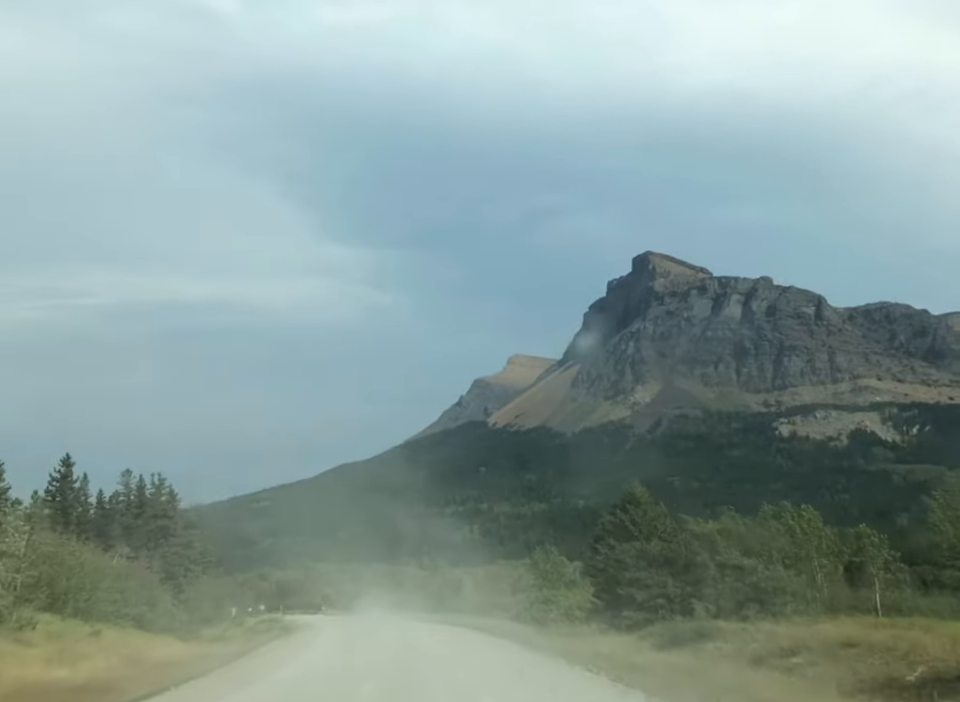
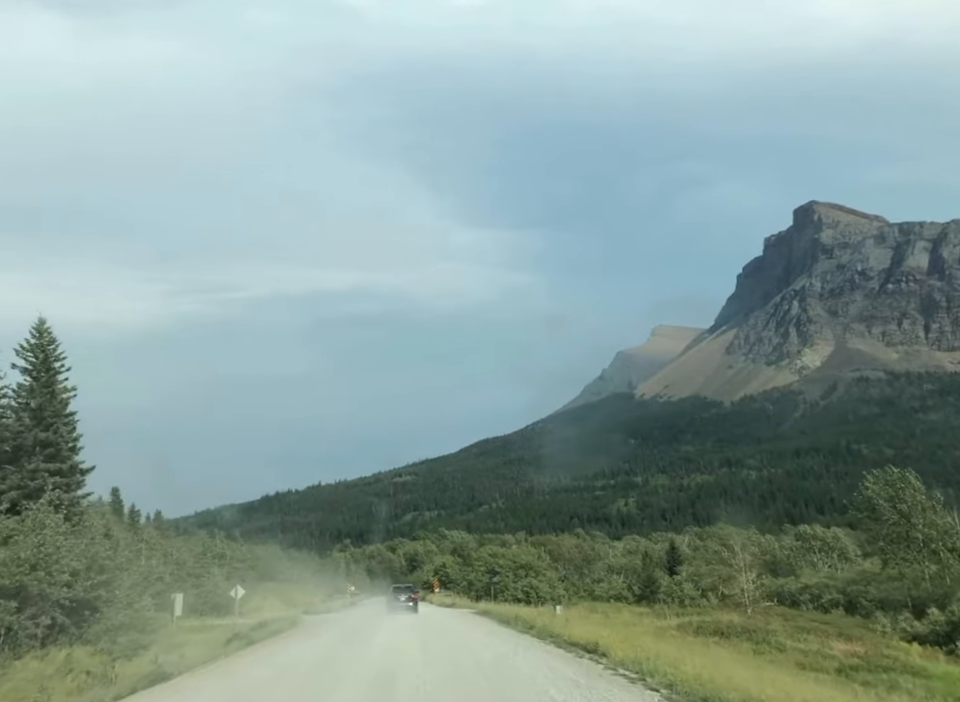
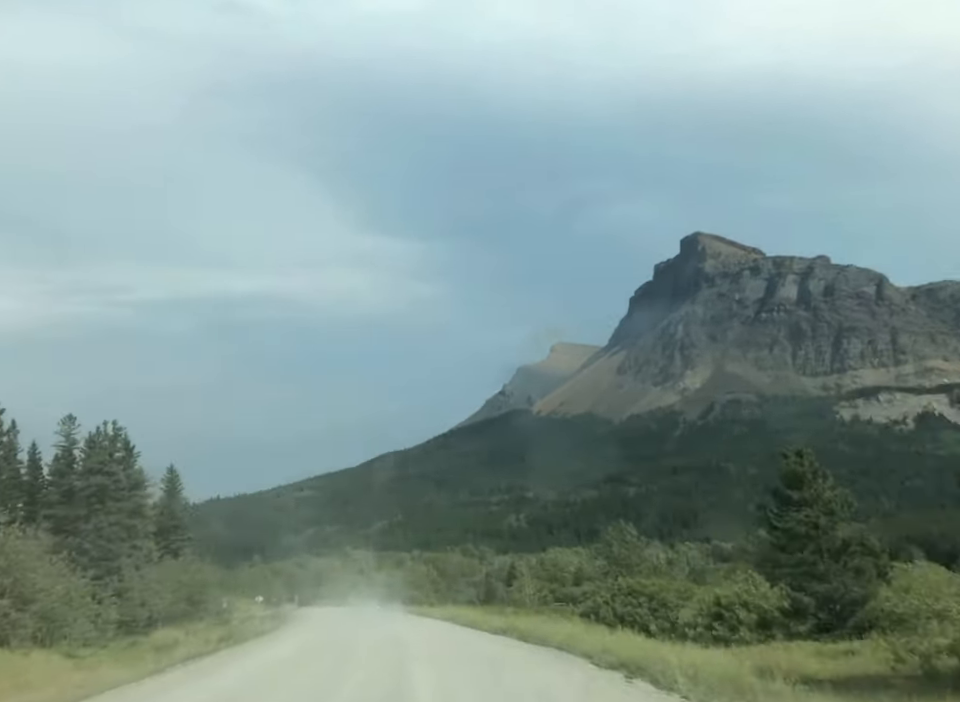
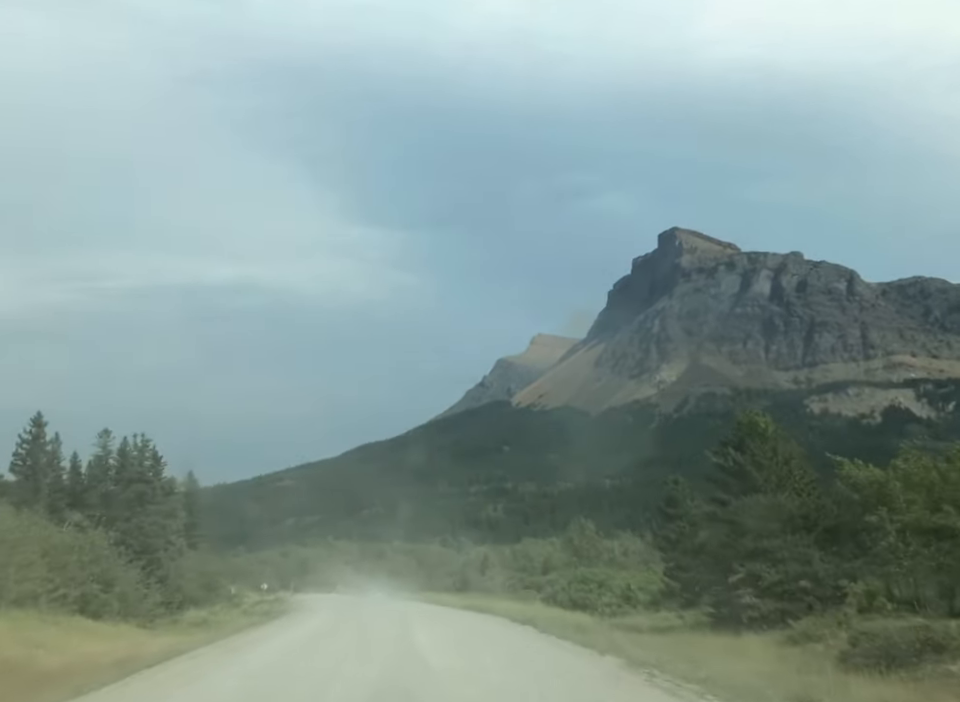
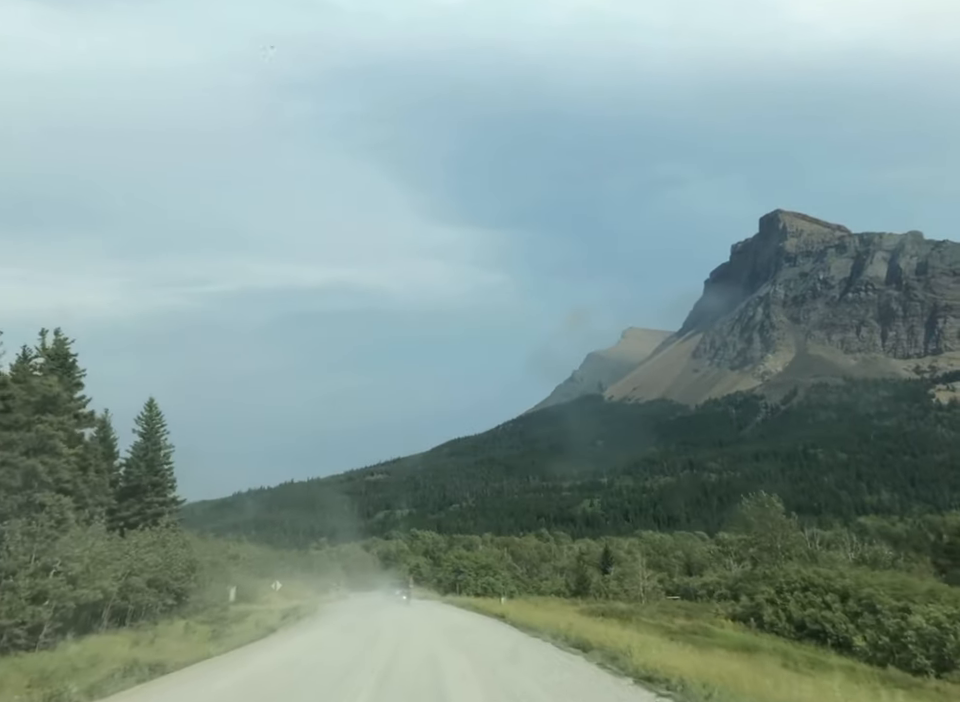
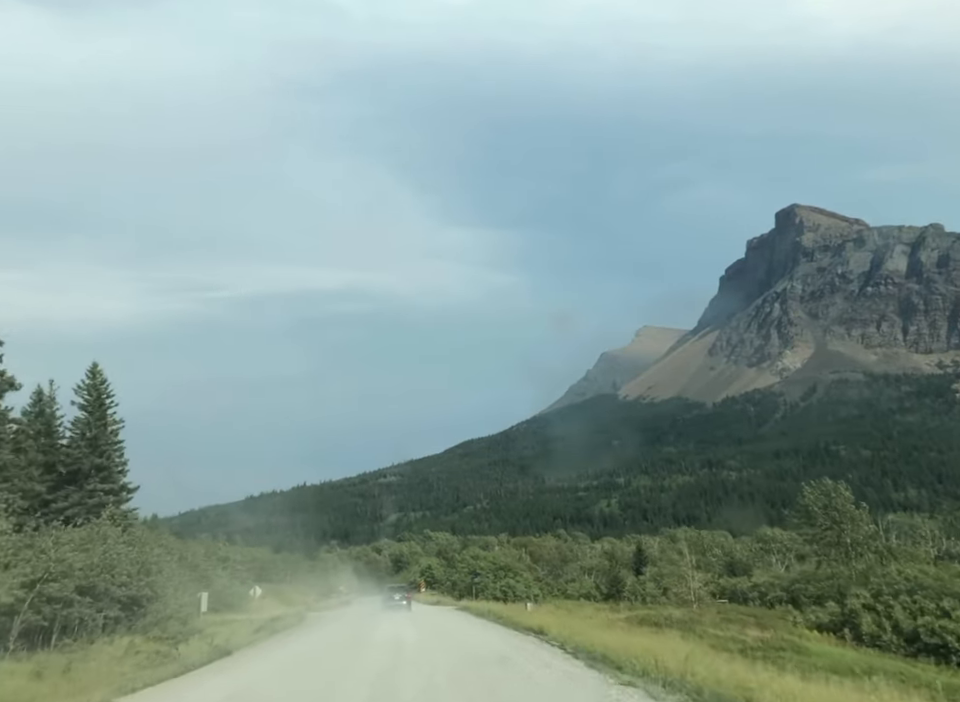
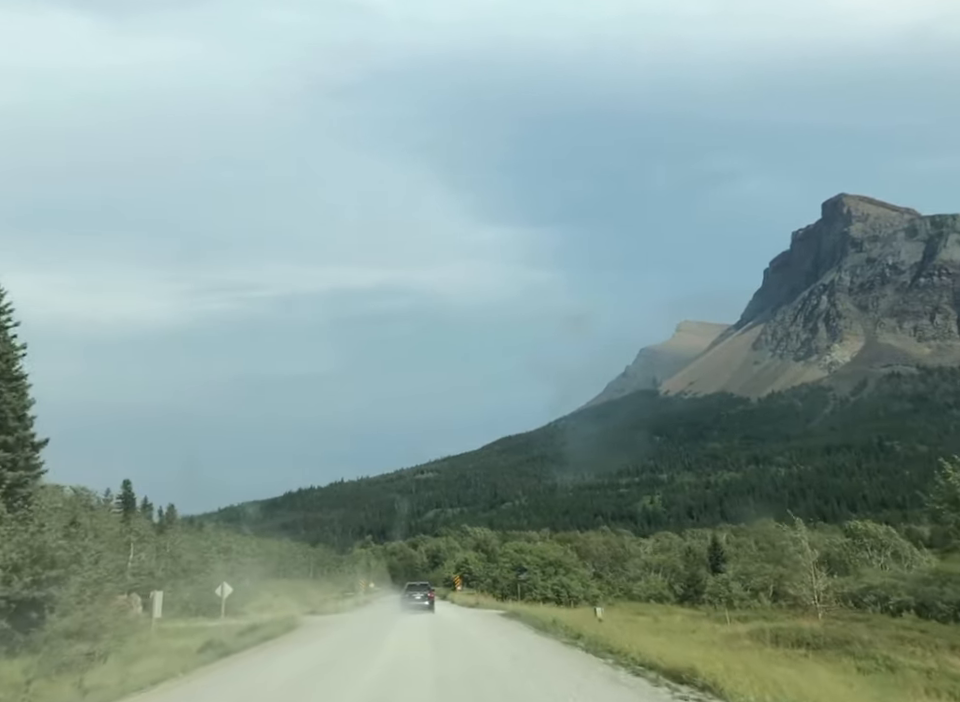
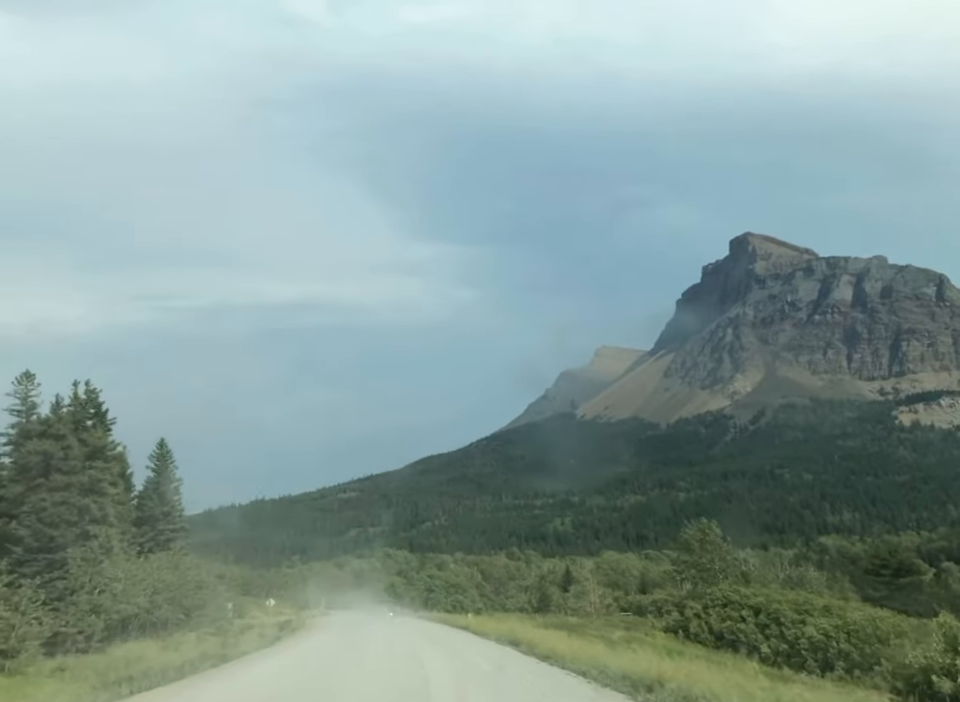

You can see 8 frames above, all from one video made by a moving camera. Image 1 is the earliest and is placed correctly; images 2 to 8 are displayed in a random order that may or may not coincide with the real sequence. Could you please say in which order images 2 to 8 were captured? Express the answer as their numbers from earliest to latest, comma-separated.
4, 3, 8, 5, 6, 2, 7
